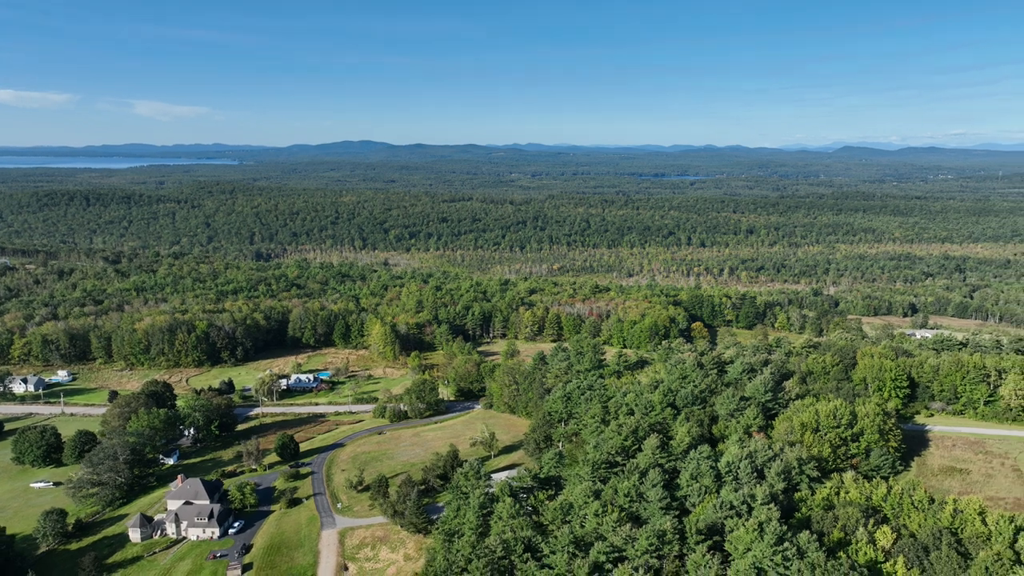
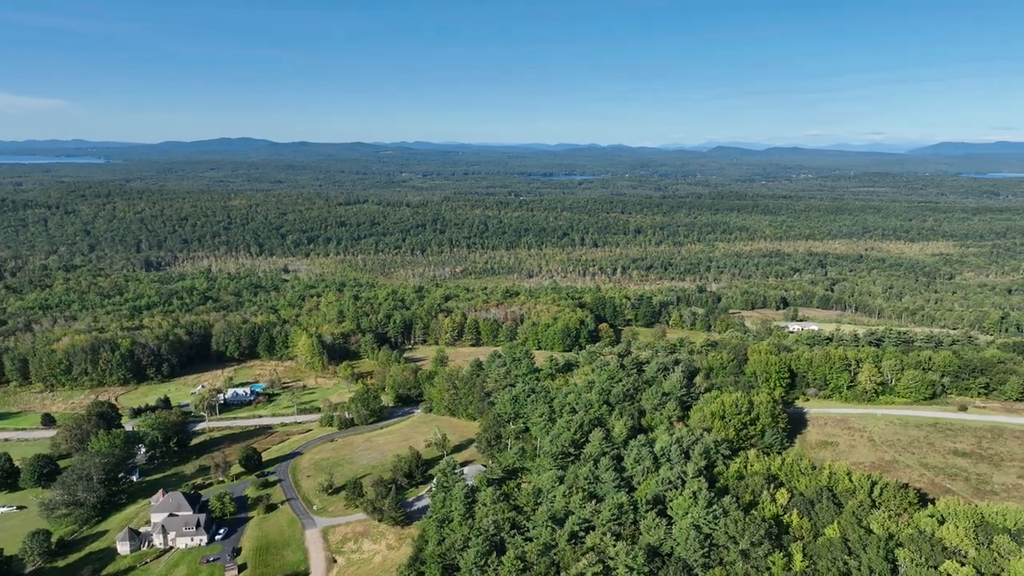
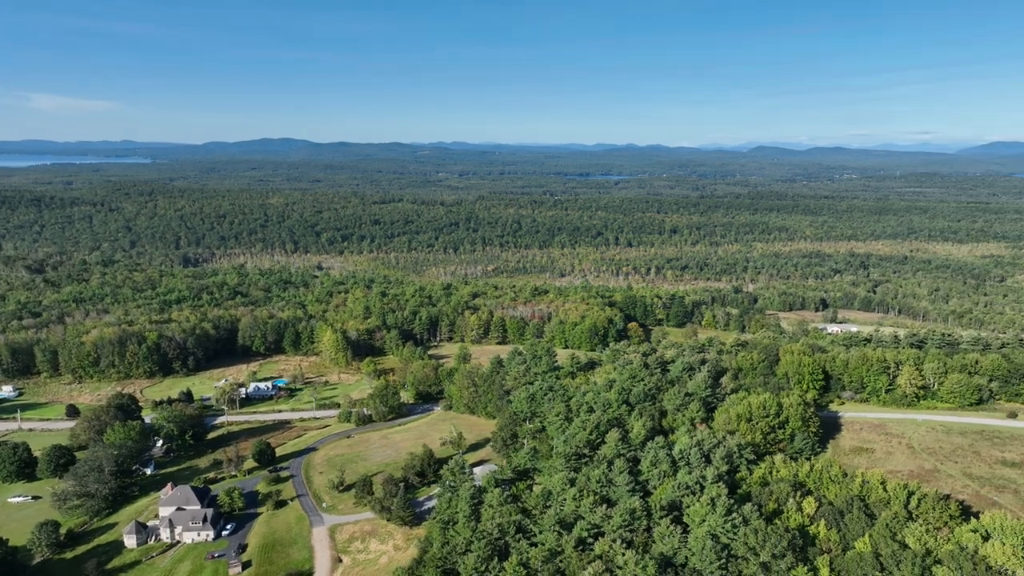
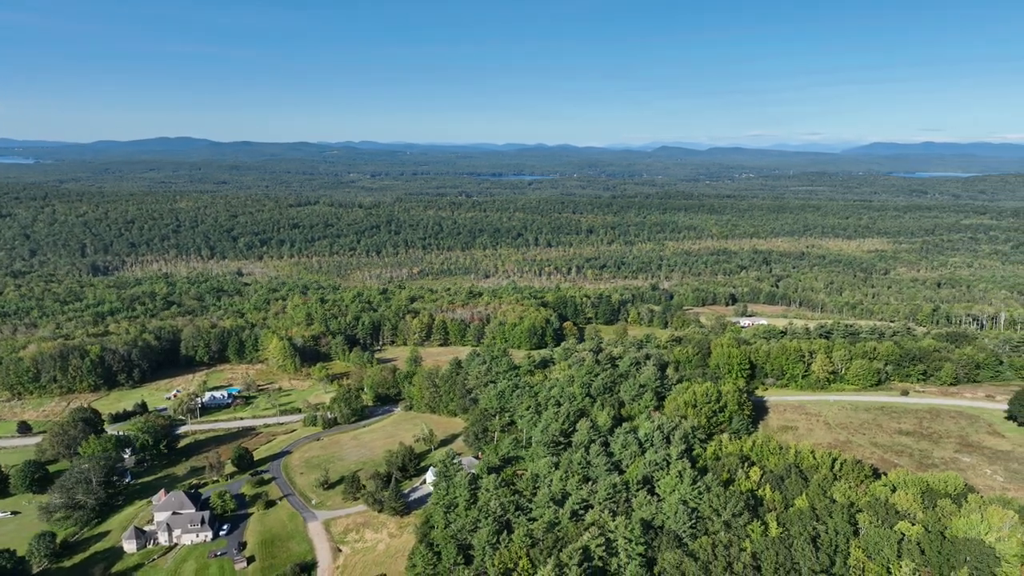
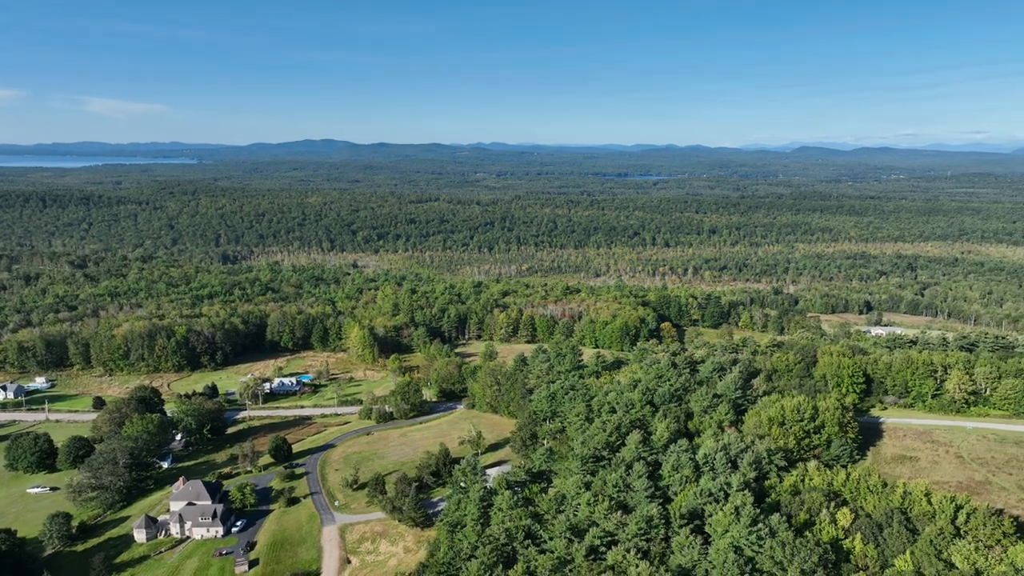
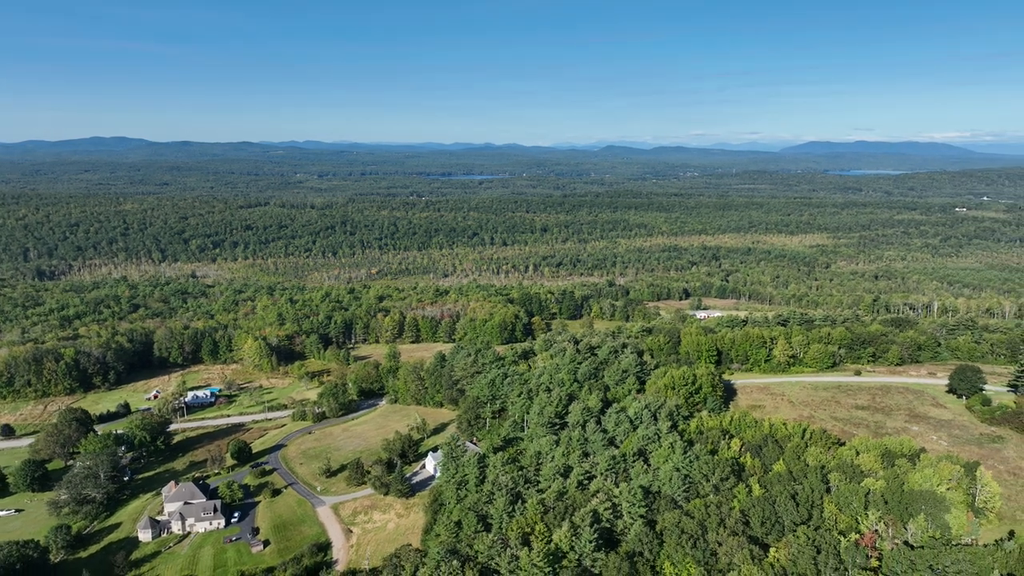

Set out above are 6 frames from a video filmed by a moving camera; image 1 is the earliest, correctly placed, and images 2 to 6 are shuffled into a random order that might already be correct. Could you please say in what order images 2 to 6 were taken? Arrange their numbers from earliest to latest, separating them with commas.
5, 3, 2, 4, 6
